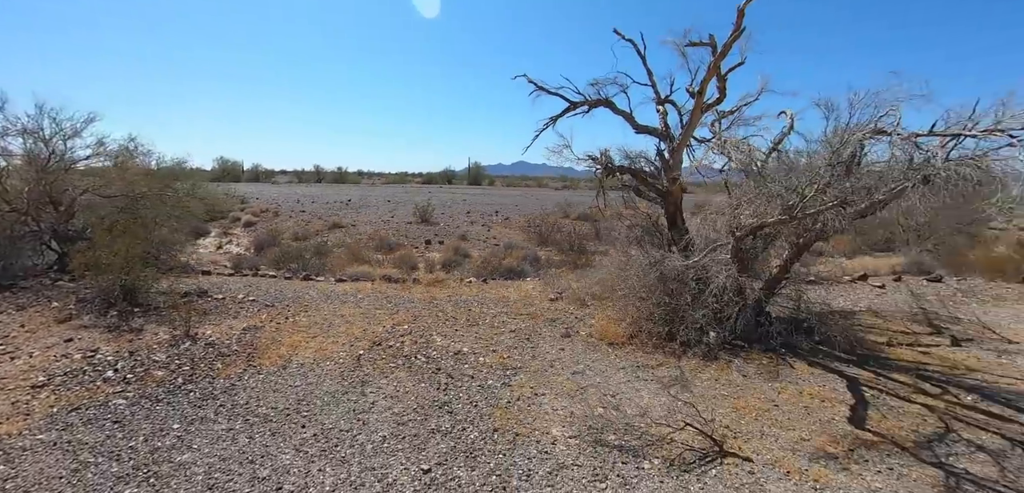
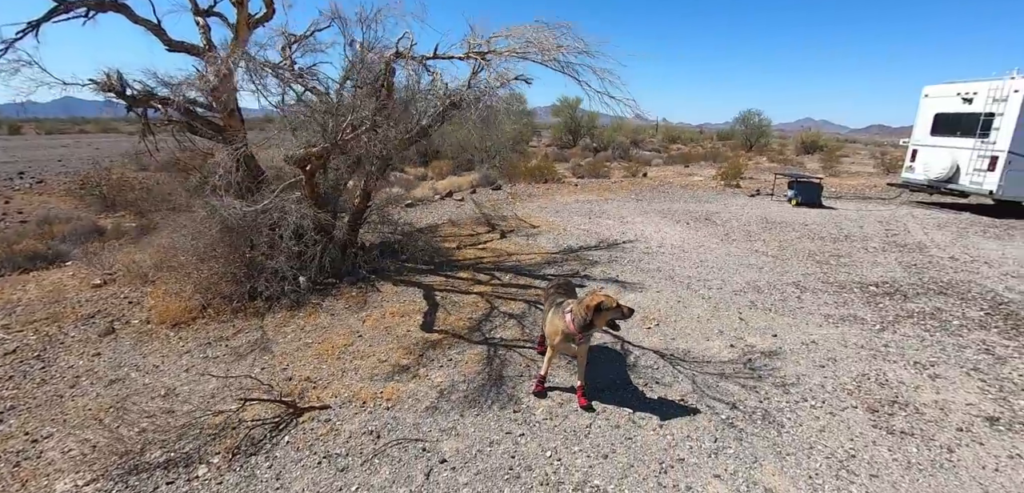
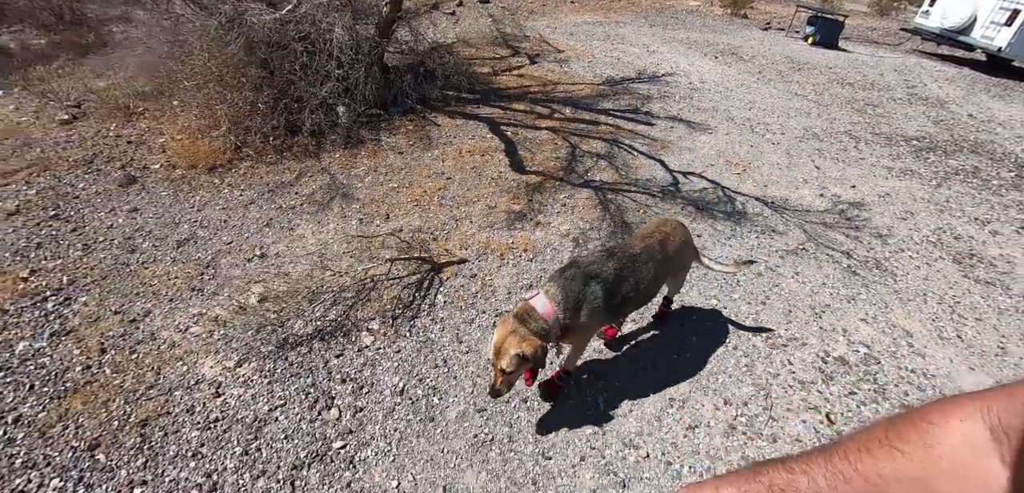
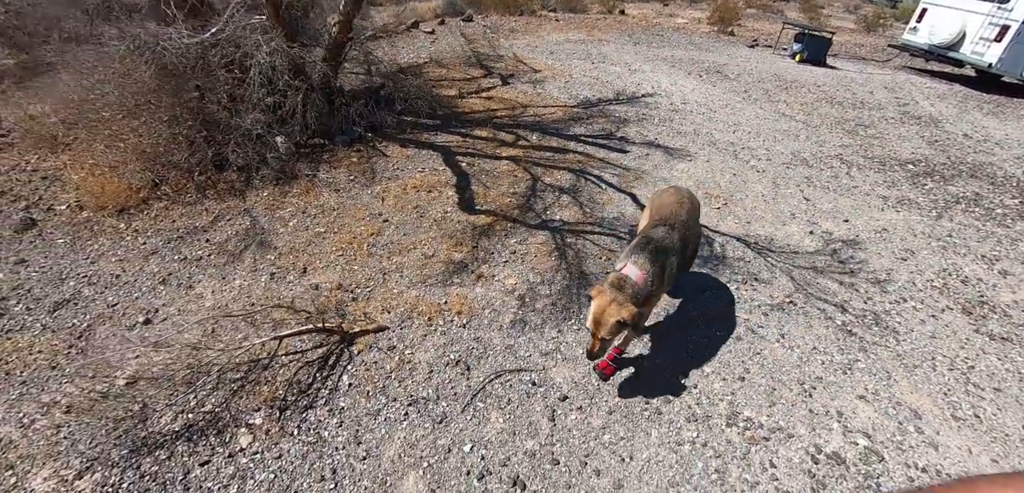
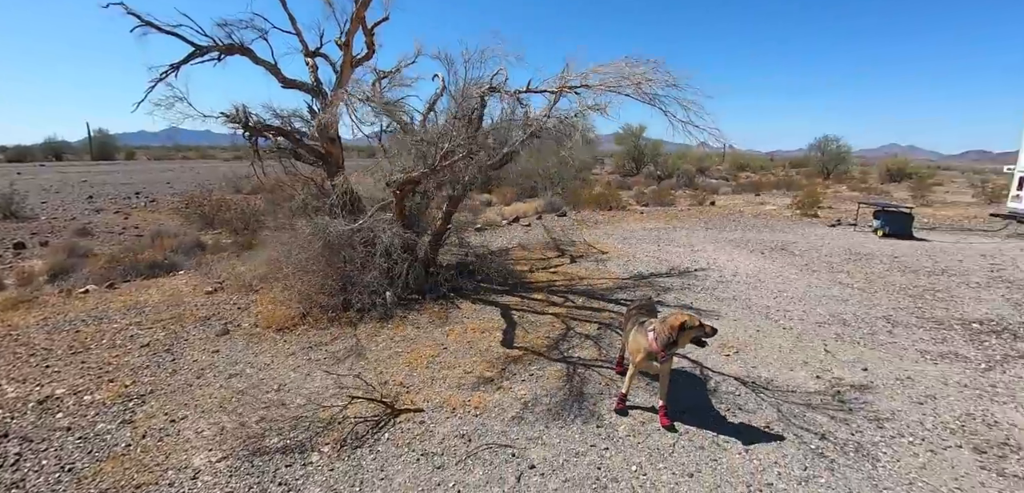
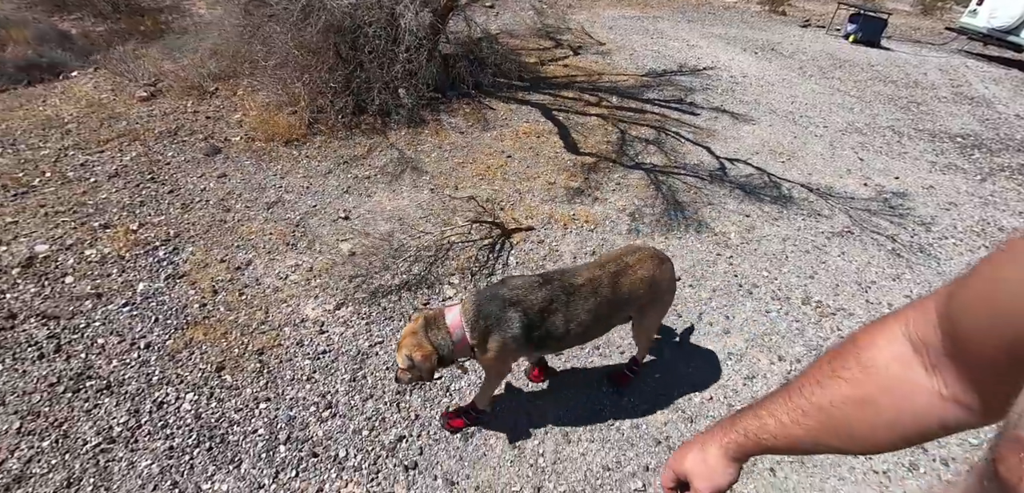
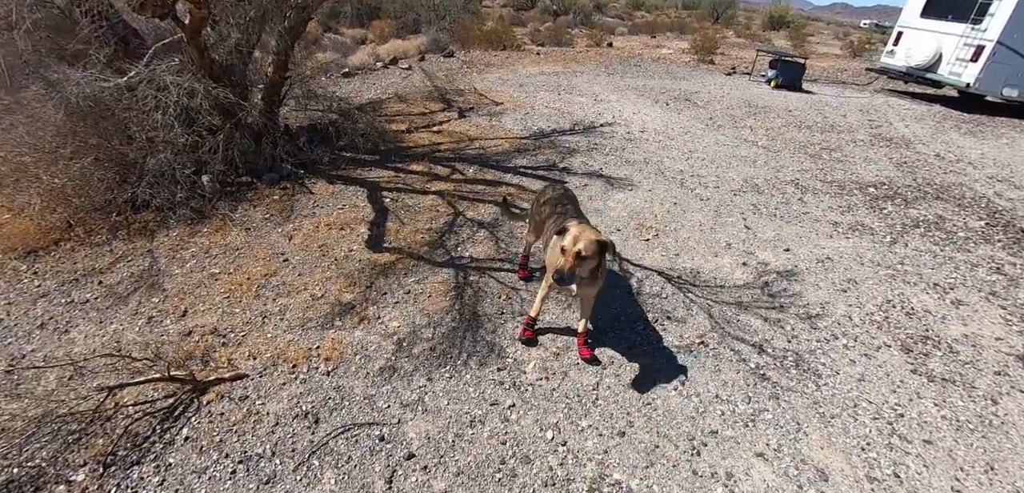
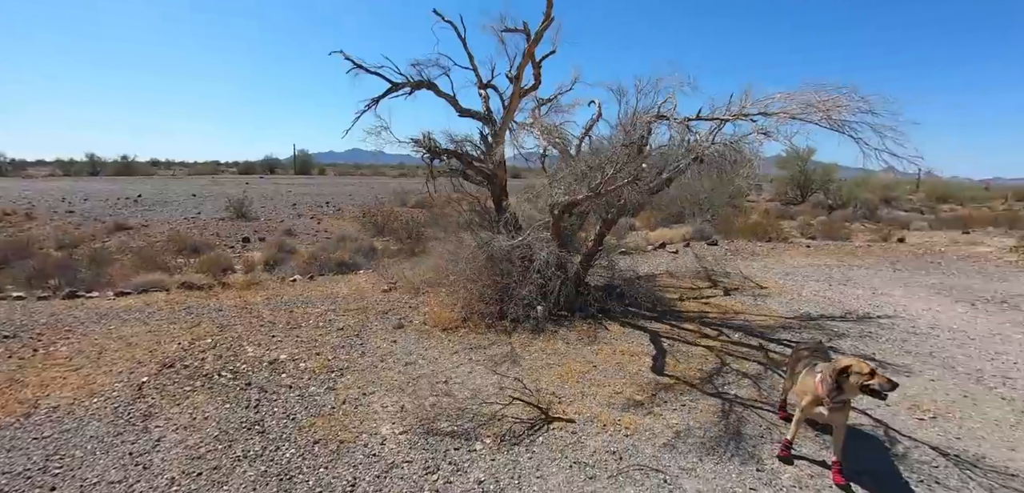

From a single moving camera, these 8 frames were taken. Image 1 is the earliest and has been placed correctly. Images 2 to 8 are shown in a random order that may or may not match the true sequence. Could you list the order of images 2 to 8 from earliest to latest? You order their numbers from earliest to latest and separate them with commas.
8, 5, 2, 7, 4, 3, 6
